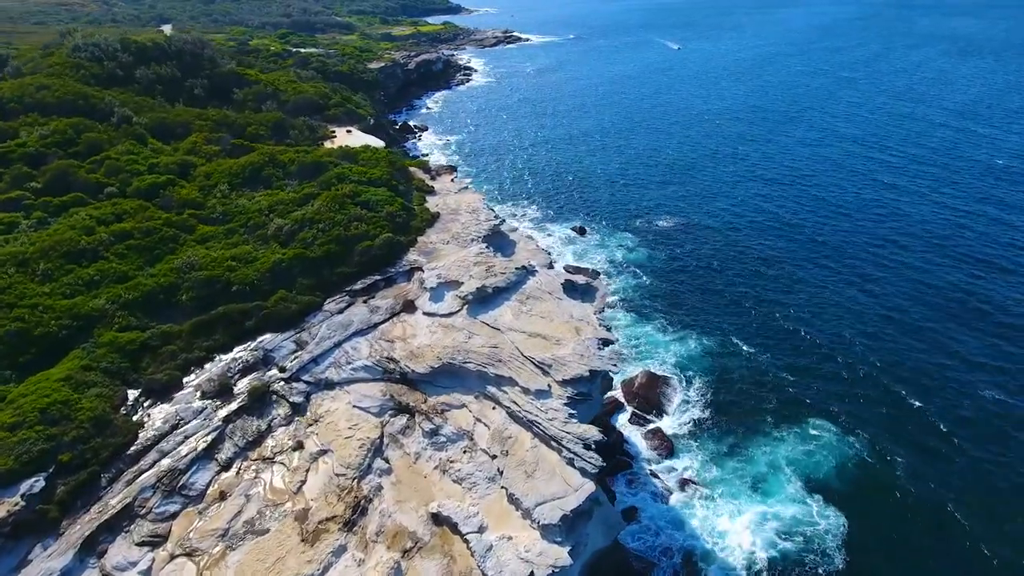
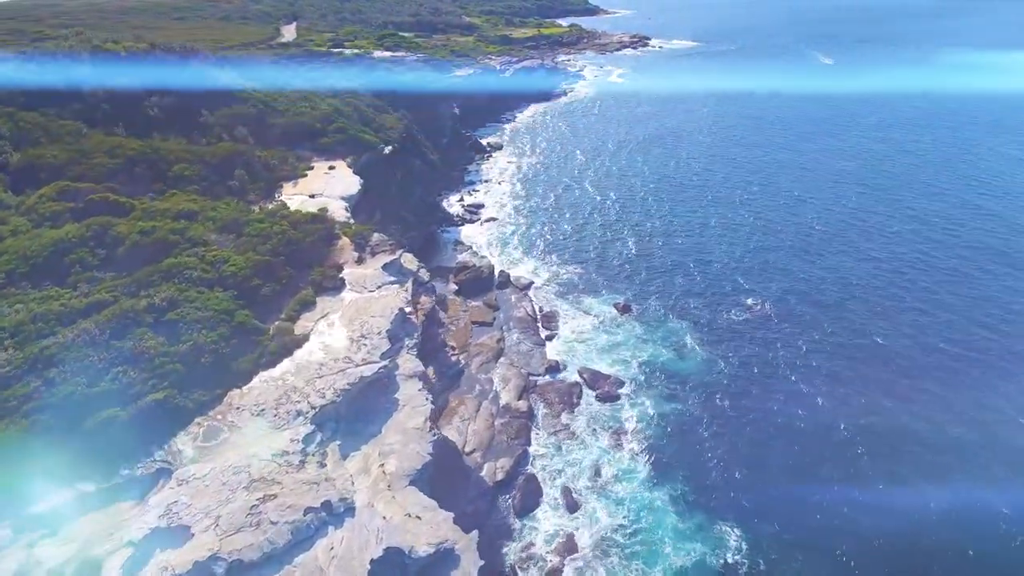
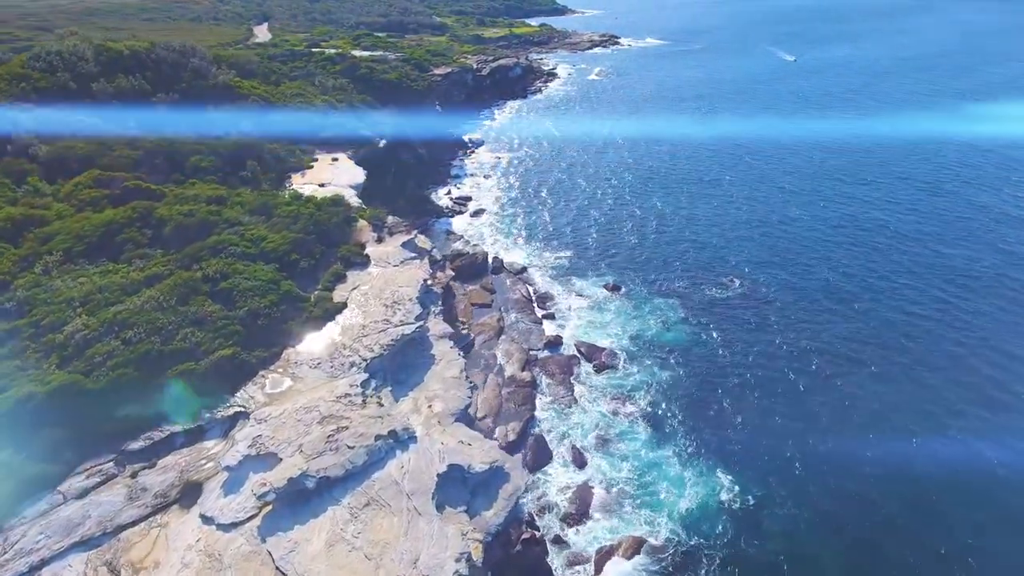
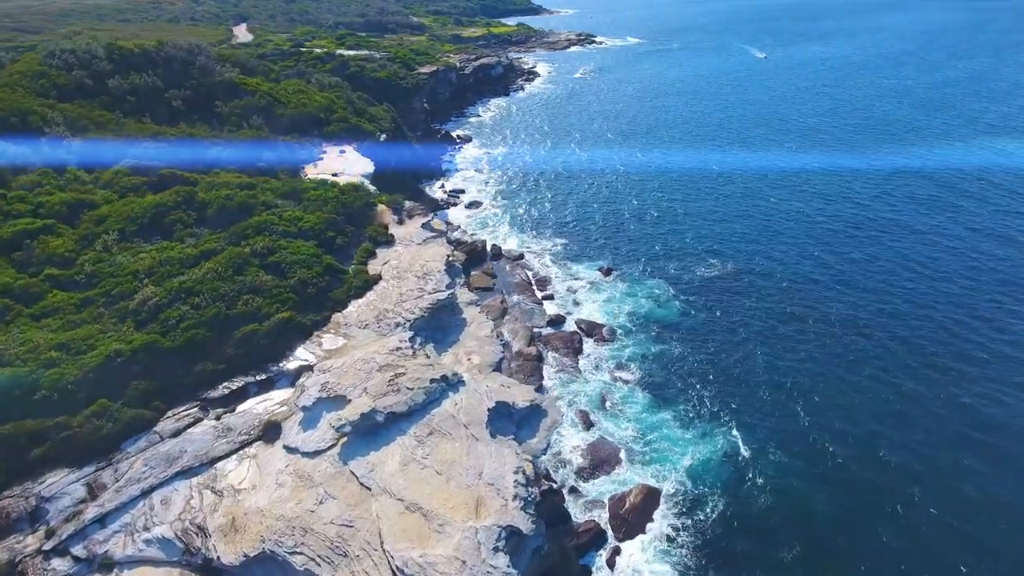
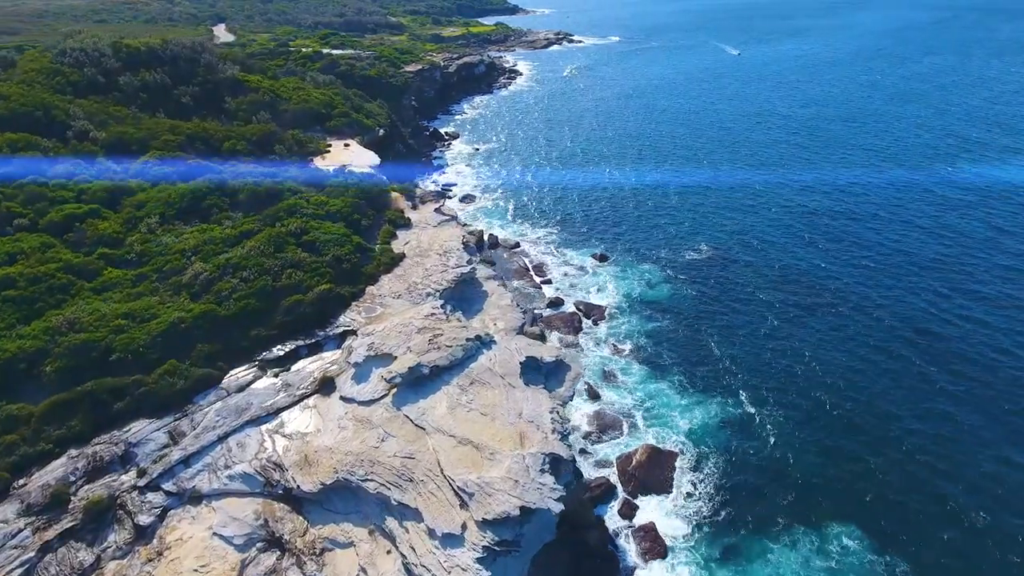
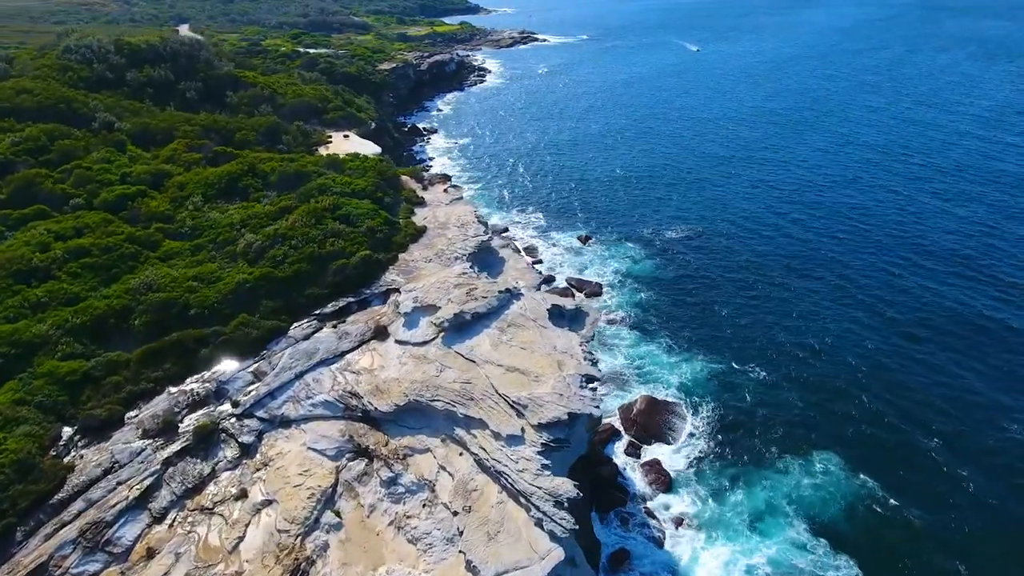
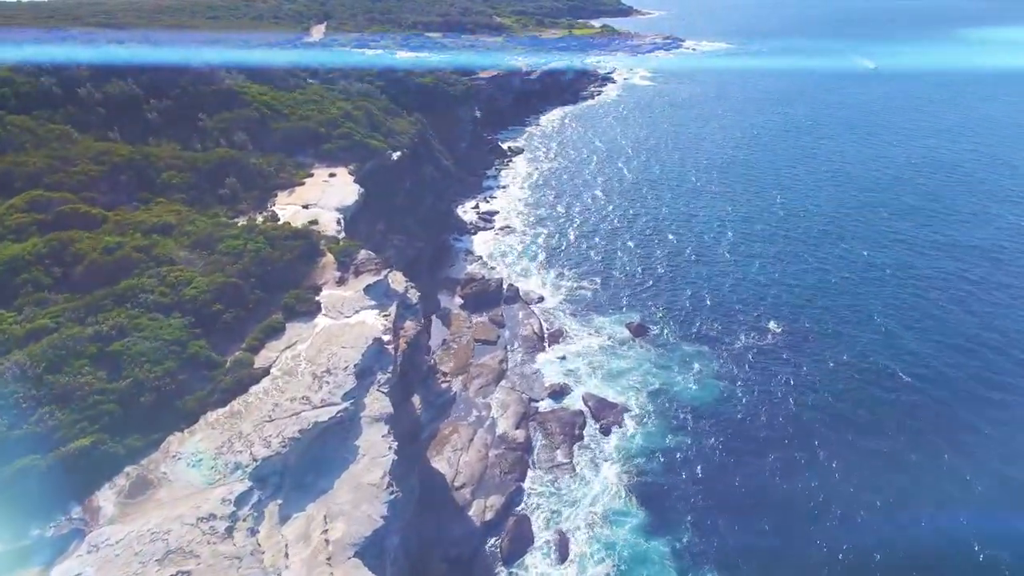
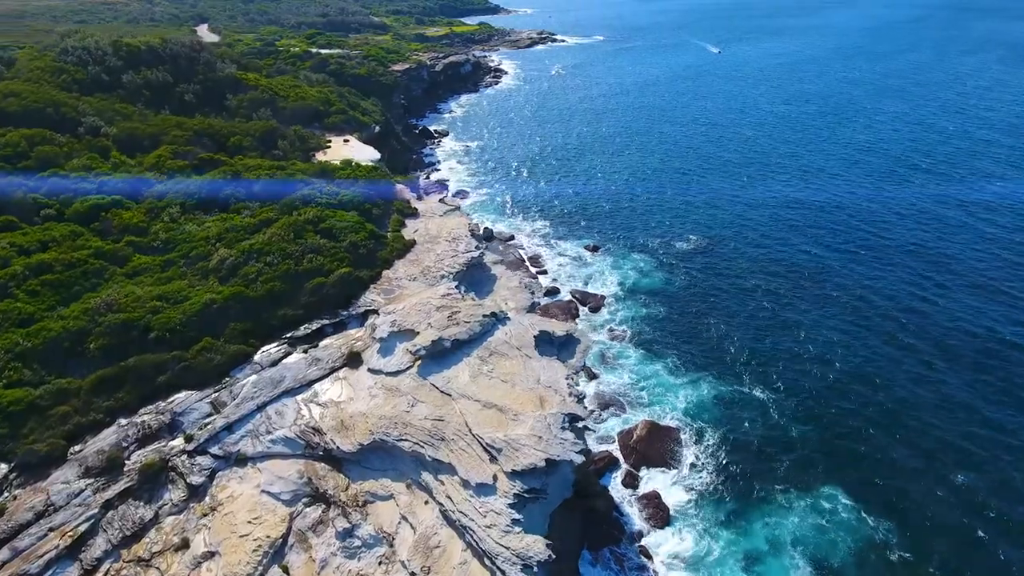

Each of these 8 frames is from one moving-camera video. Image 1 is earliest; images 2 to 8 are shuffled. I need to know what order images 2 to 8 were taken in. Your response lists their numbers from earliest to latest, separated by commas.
6, 8, 5, 4, 3, 2, 7
